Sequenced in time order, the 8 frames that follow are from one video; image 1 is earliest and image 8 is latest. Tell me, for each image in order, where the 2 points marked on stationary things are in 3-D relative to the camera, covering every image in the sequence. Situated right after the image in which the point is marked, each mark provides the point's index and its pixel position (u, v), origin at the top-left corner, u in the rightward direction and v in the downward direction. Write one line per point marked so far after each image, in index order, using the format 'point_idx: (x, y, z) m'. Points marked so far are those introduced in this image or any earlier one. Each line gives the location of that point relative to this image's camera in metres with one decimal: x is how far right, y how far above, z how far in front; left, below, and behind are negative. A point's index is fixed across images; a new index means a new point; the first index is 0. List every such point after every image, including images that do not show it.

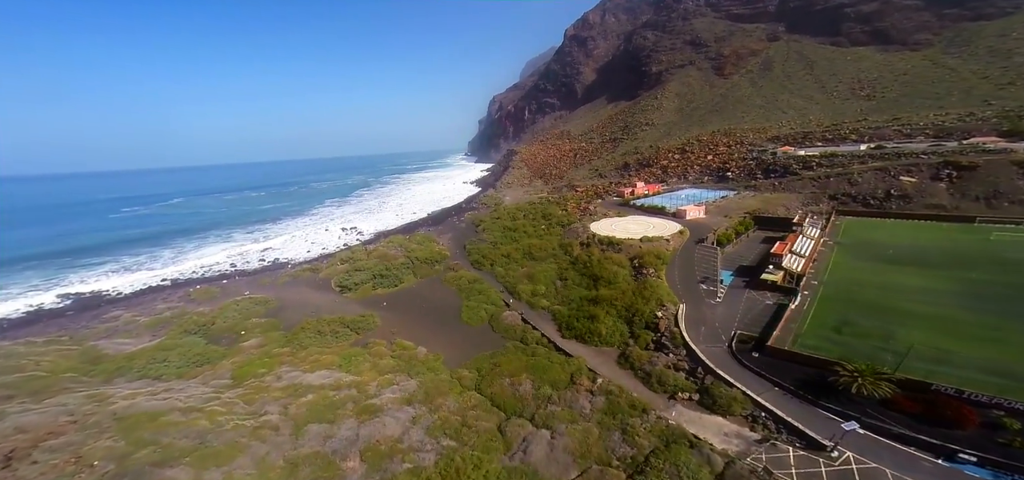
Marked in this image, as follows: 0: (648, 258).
0: (+6.8, -0.9, +18.6) m
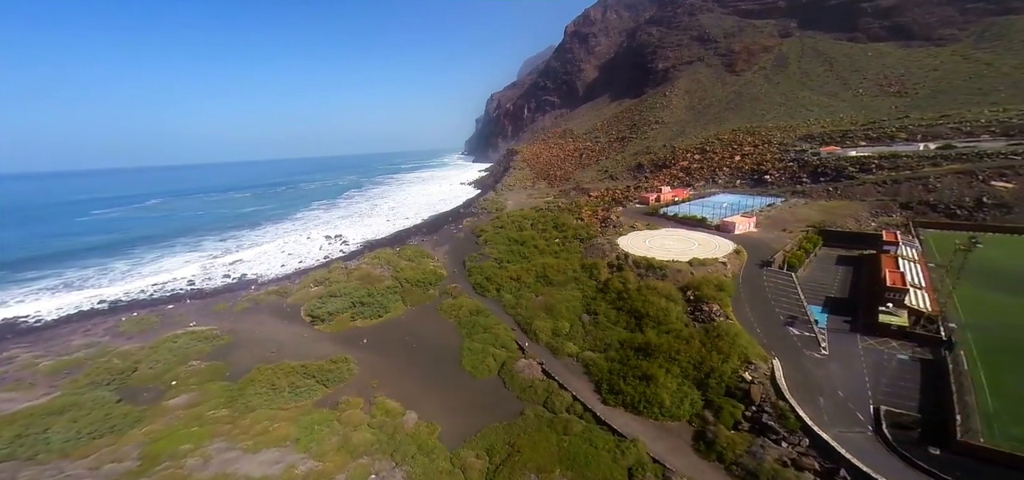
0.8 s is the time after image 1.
0: (+7.5, -1.9, +14.4) m
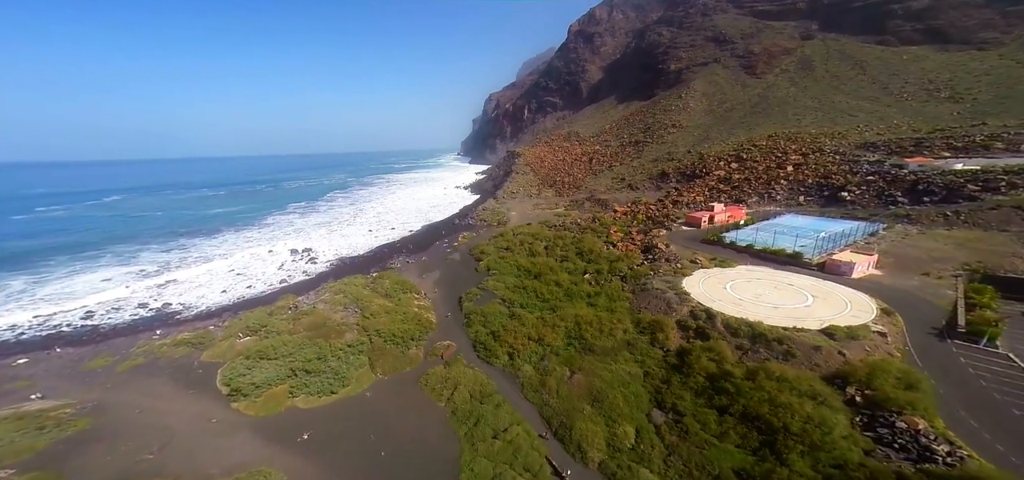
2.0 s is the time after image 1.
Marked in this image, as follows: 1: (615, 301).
0: (+8.3, -3.4, +8.4) m
1: (+4.1, -2.4, +14.6) m
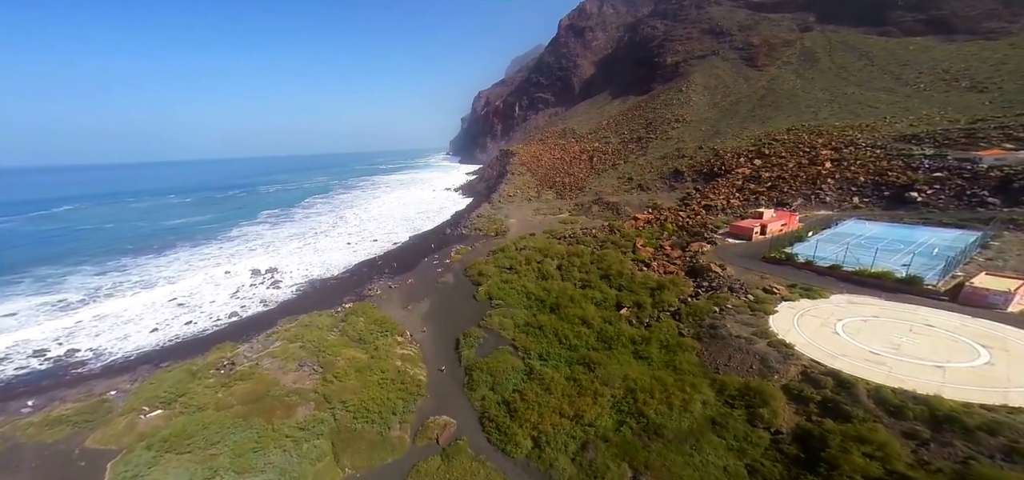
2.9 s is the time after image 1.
0: (+9.1, -4.1, +4.5) m
1: (+4.7, -3.2, +10.6) m
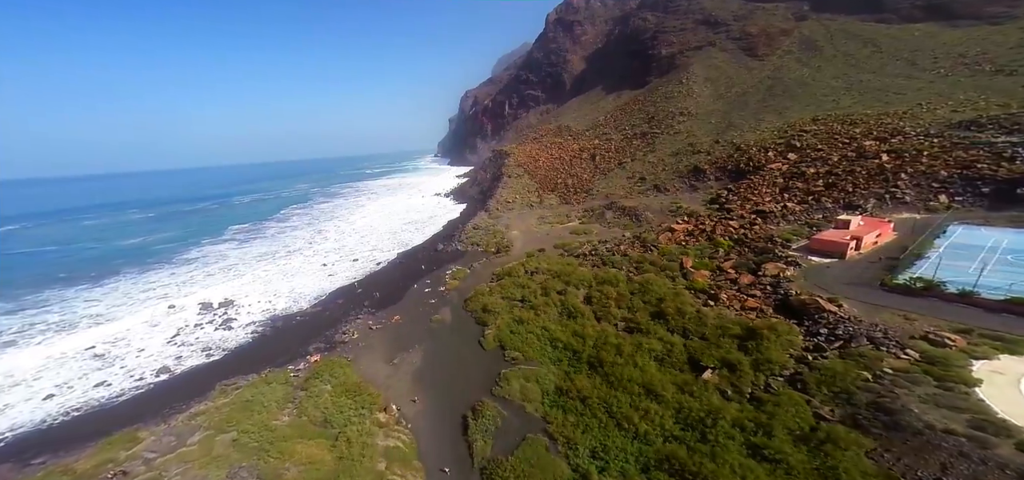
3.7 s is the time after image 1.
0: (+10.3, -4.7, +0.5) m
1: (+5.6, -4.0, +6.5) m
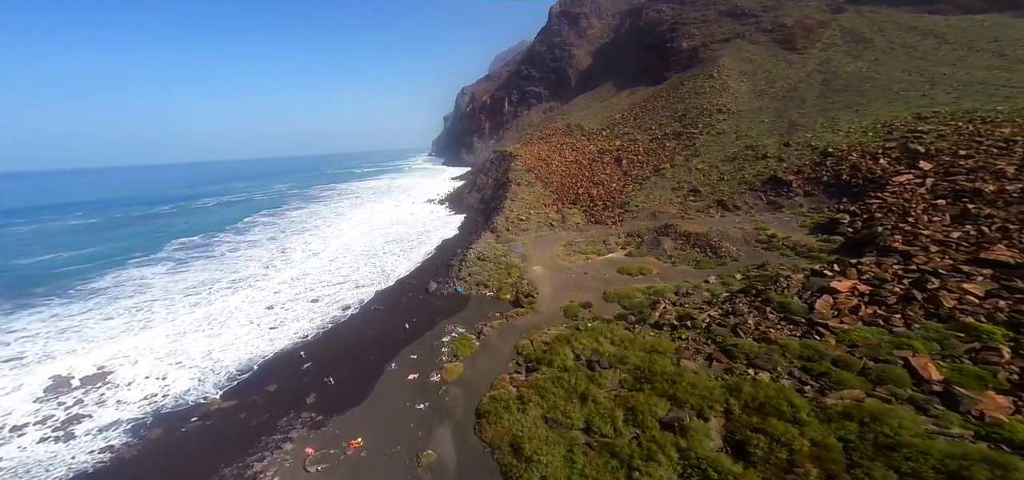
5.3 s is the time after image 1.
0: (+12.0, -6.6, -7.0) m
1: (+7.2, -5.9, -1.2) m
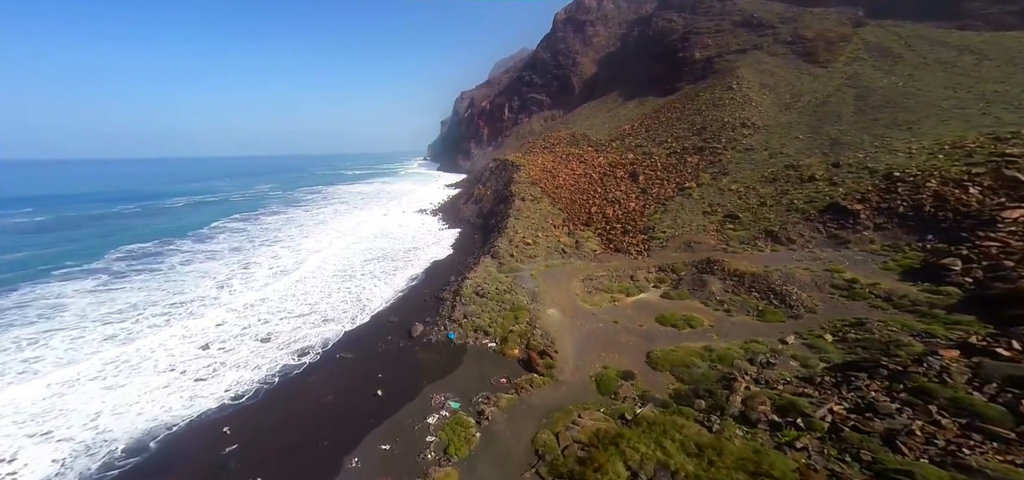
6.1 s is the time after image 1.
0: (+12.7, -8.0, -11.0) m
1: (+7.8, -7.2, -5.3) m
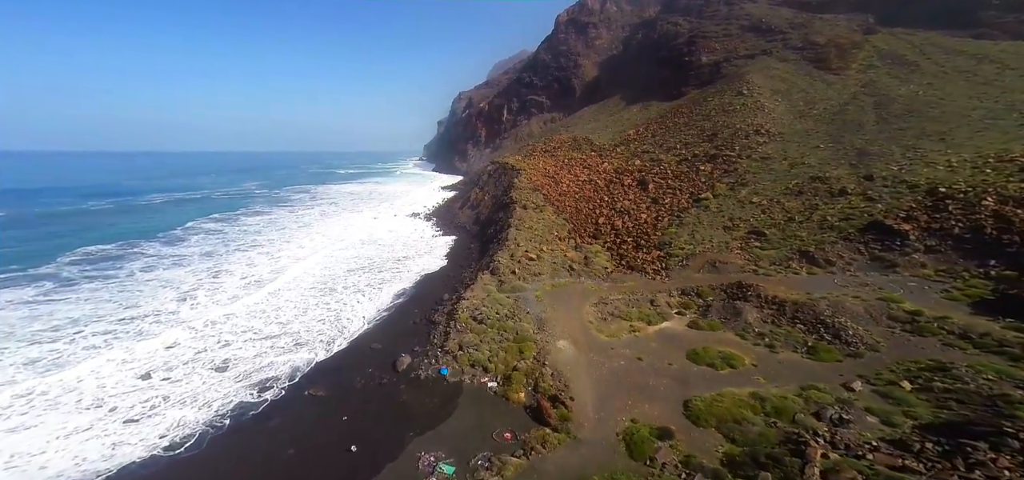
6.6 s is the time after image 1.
0: (+13.2, -8.7, -13.2) m
1: (+8.2, -7.9, -7.6) m
